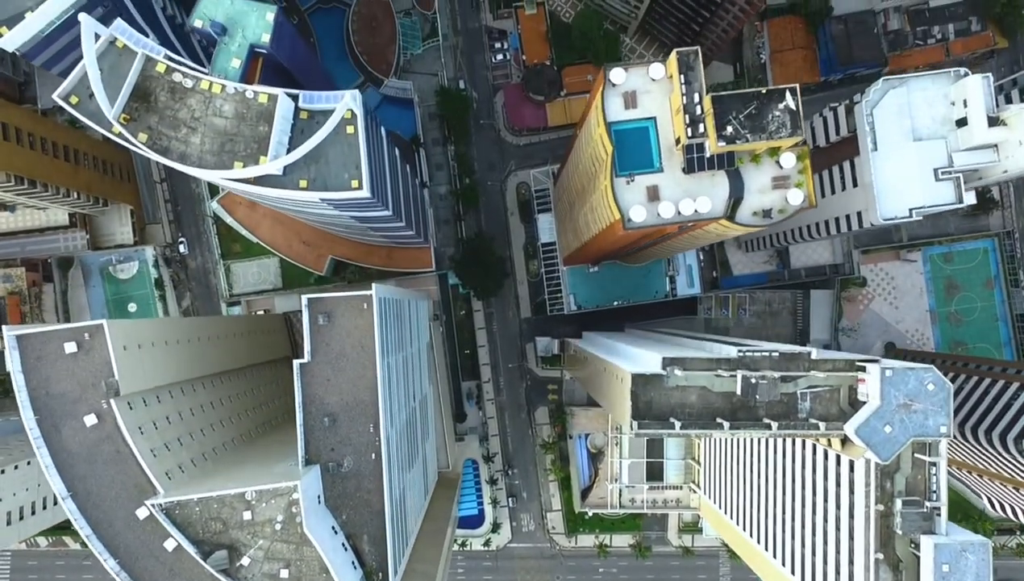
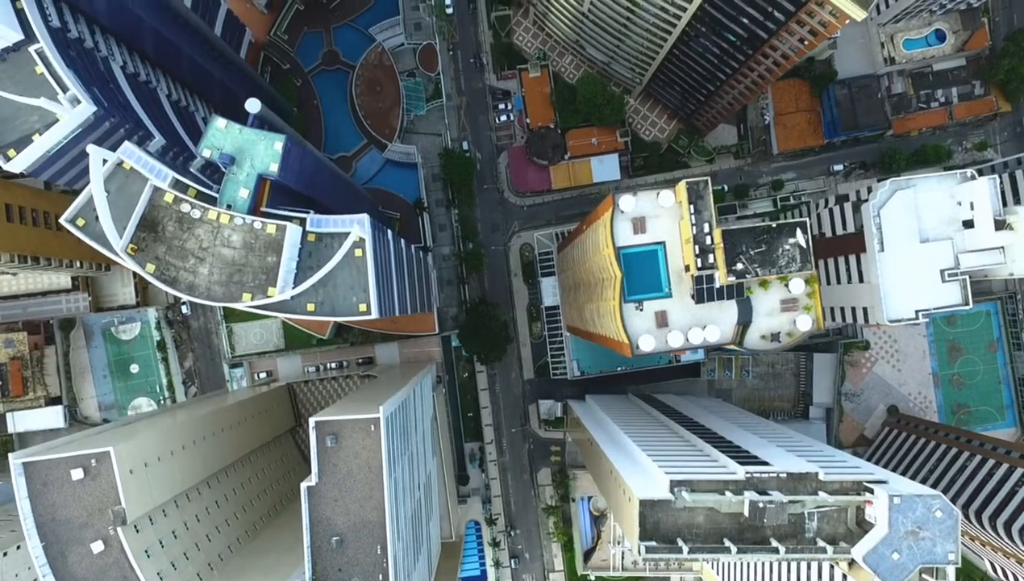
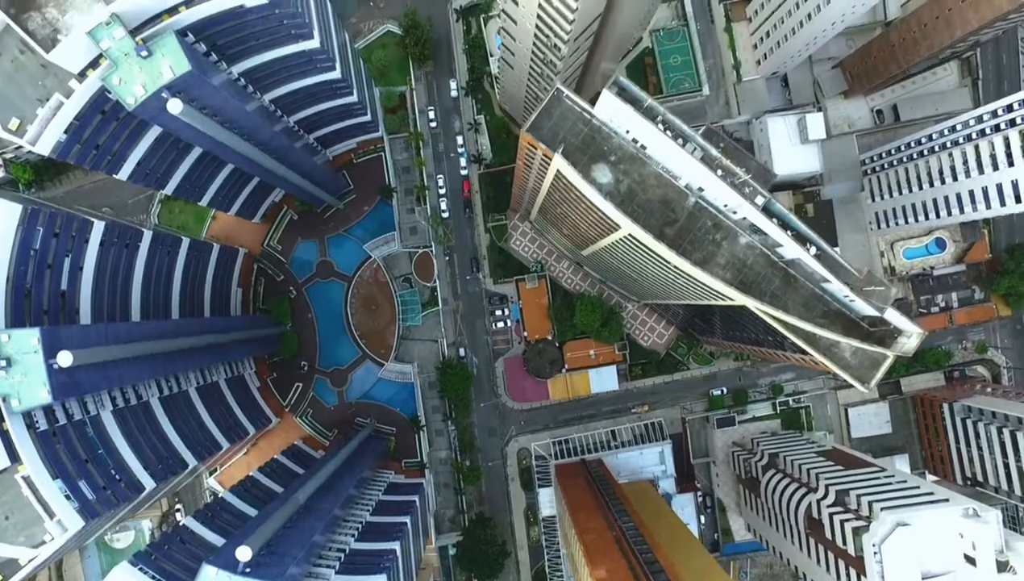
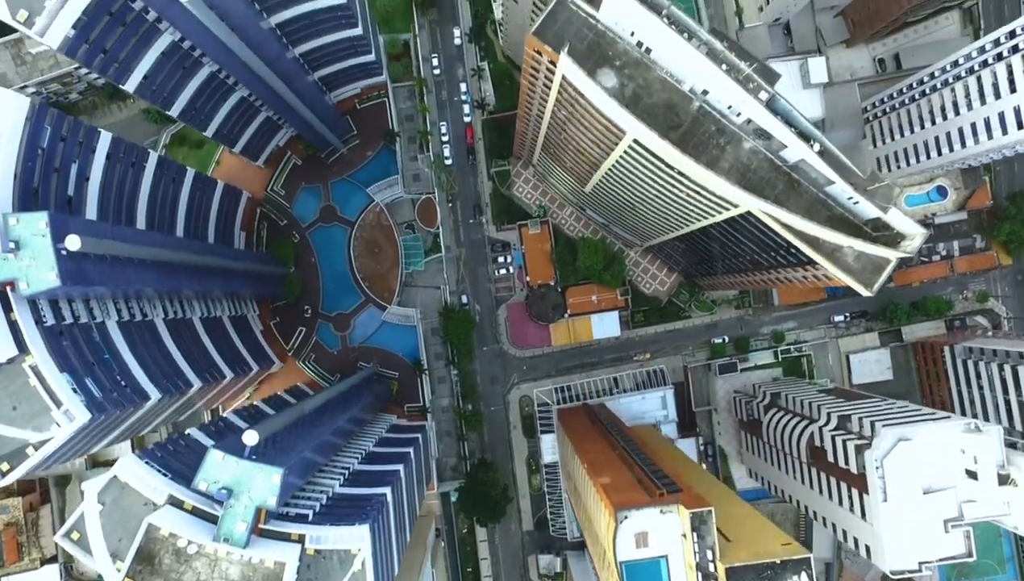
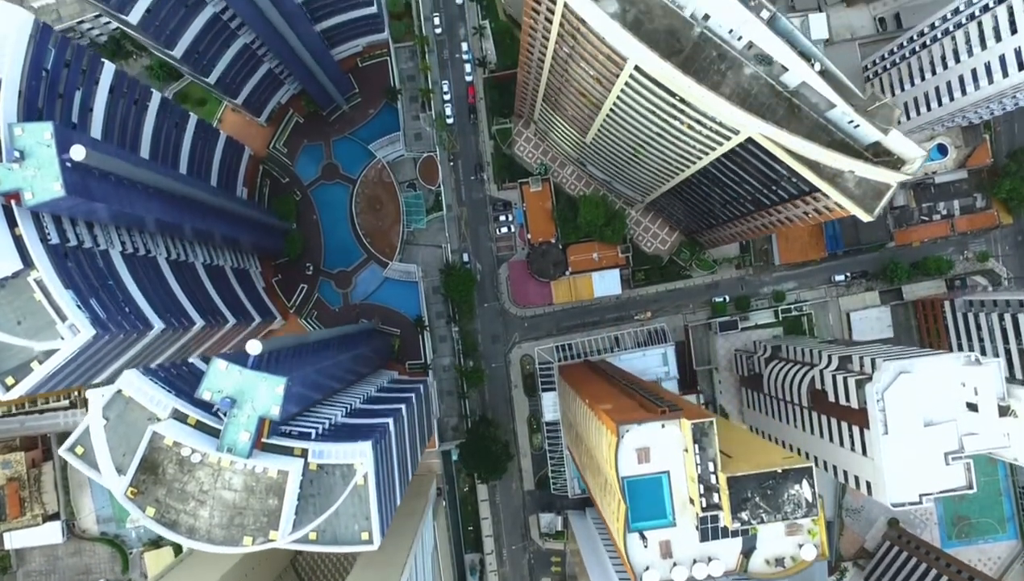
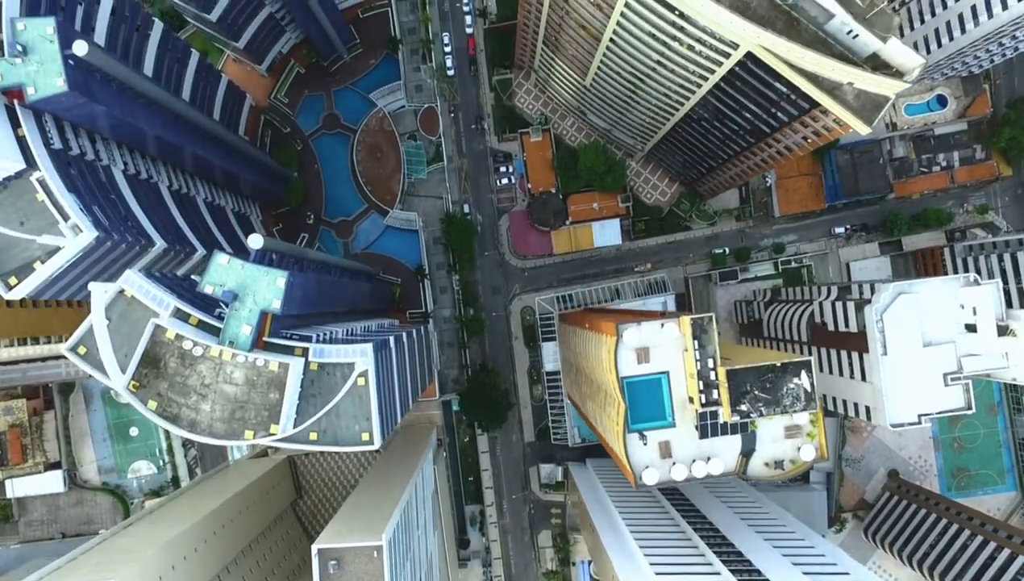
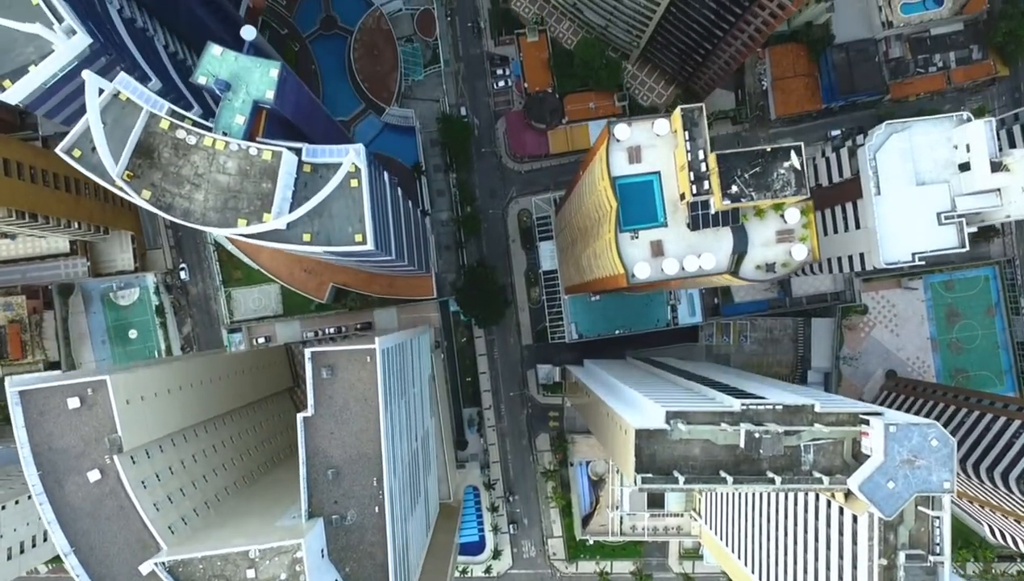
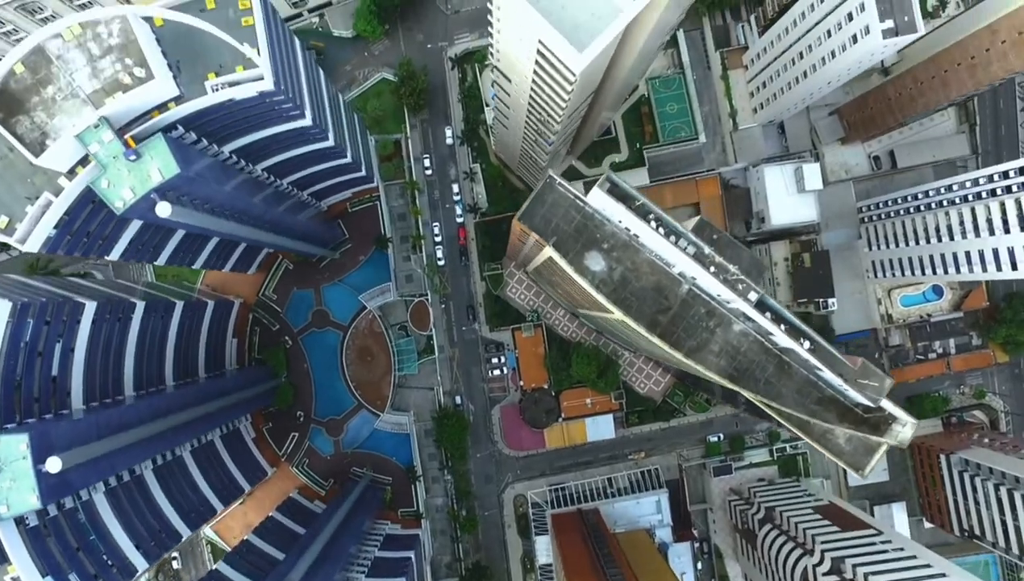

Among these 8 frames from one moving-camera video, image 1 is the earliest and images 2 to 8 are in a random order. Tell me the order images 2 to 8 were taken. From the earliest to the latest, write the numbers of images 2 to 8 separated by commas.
7, 2, 6, 5, 4, 3, 8
